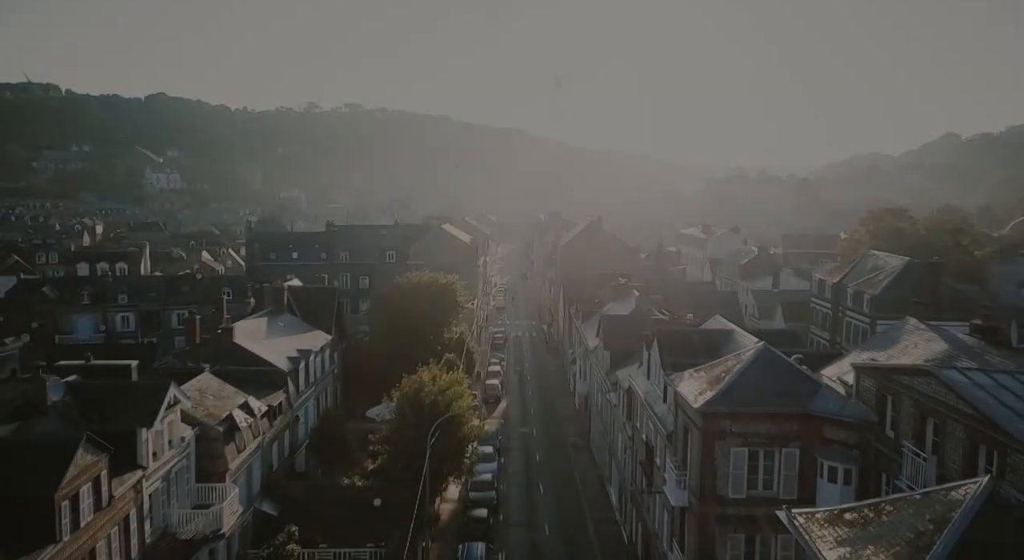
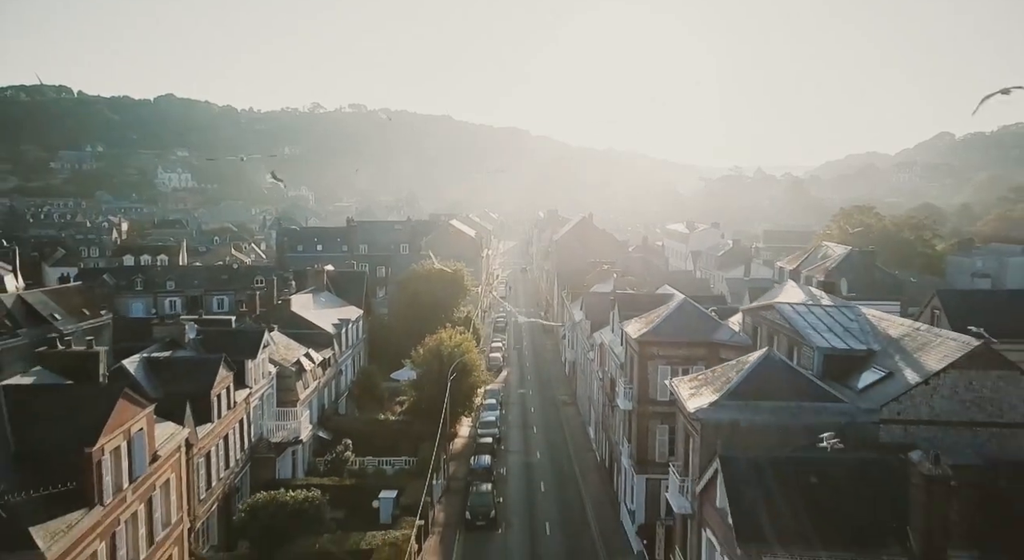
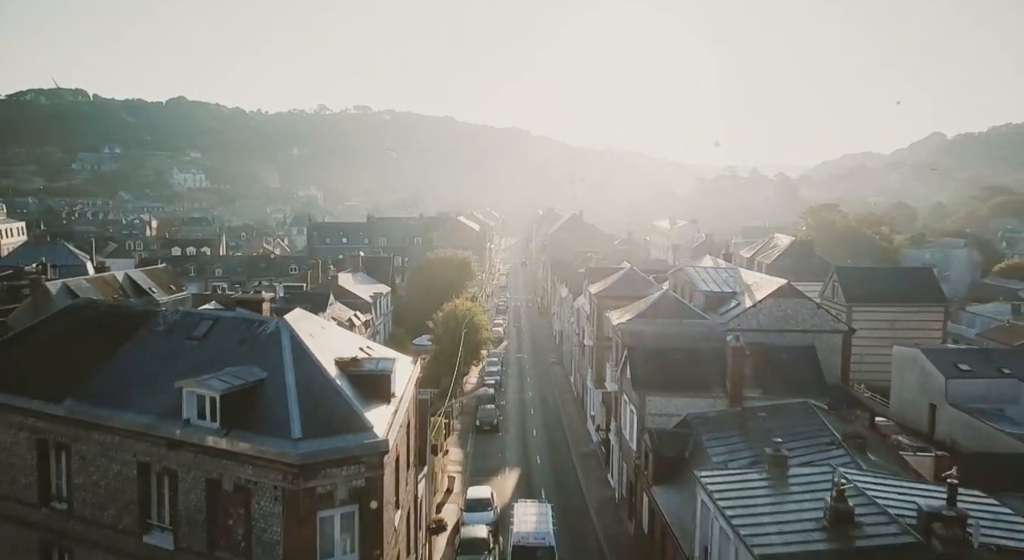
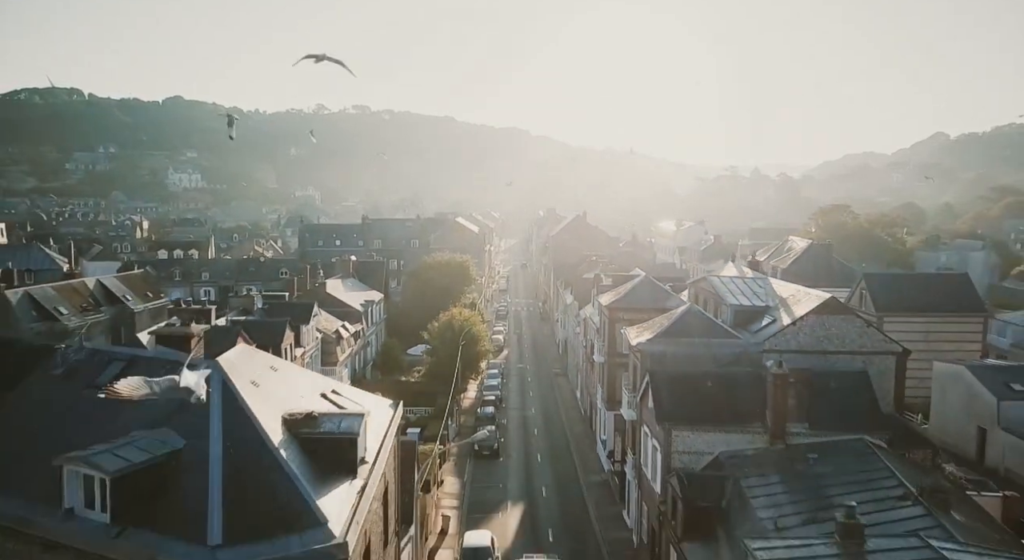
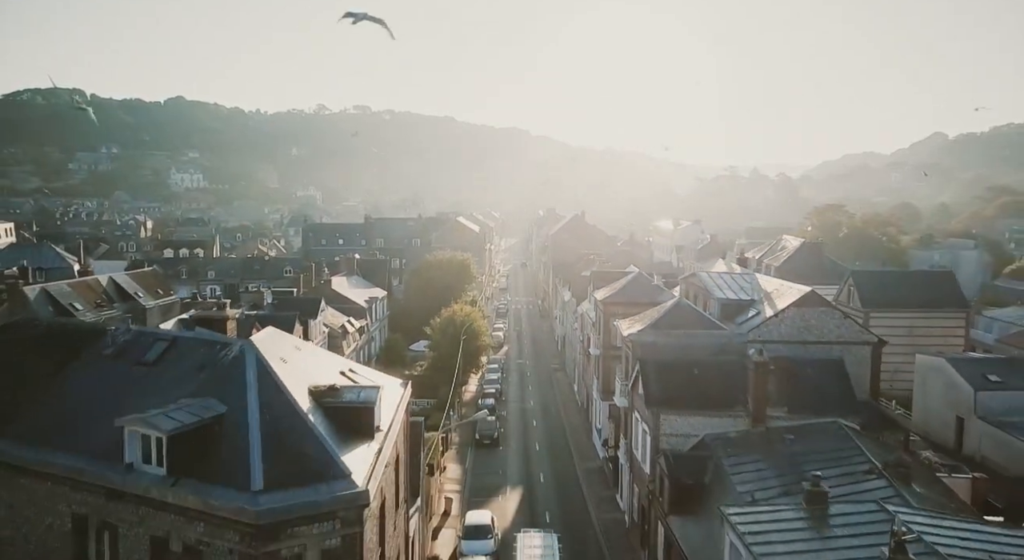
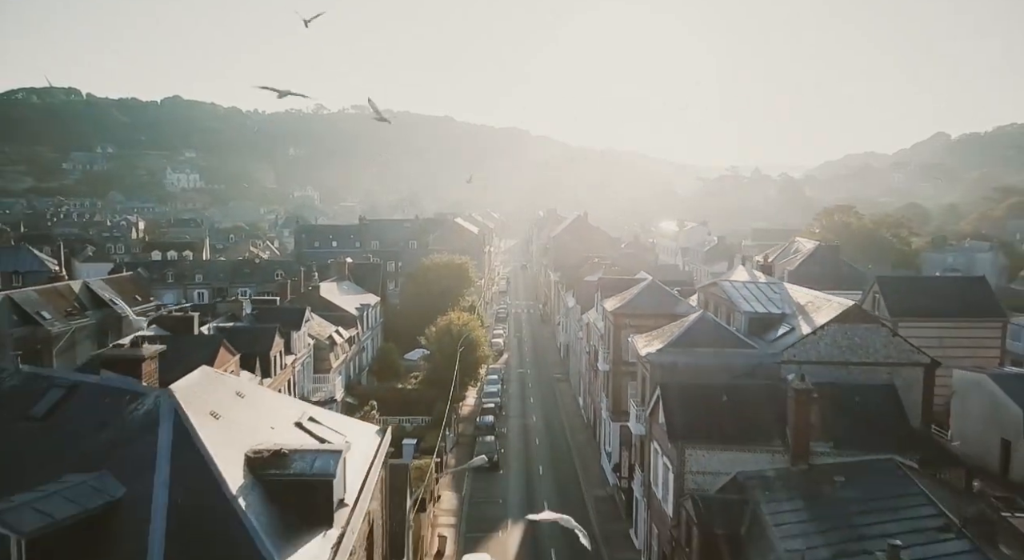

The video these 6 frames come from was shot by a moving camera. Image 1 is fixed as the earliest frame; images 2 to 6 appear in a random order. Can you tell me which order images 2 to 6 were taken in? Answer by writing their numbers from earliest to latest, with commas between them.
2, 6, 4, 5, 3
